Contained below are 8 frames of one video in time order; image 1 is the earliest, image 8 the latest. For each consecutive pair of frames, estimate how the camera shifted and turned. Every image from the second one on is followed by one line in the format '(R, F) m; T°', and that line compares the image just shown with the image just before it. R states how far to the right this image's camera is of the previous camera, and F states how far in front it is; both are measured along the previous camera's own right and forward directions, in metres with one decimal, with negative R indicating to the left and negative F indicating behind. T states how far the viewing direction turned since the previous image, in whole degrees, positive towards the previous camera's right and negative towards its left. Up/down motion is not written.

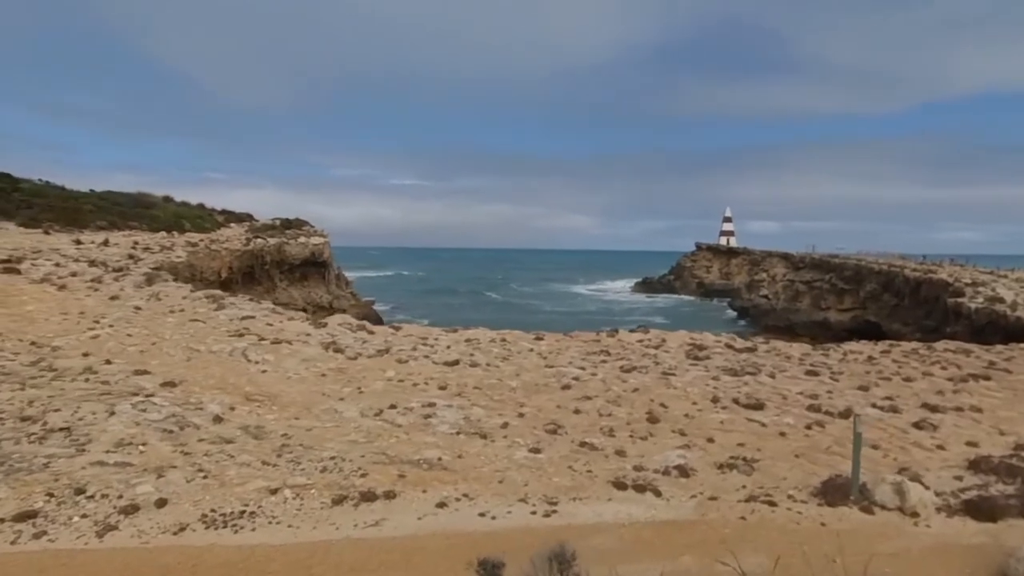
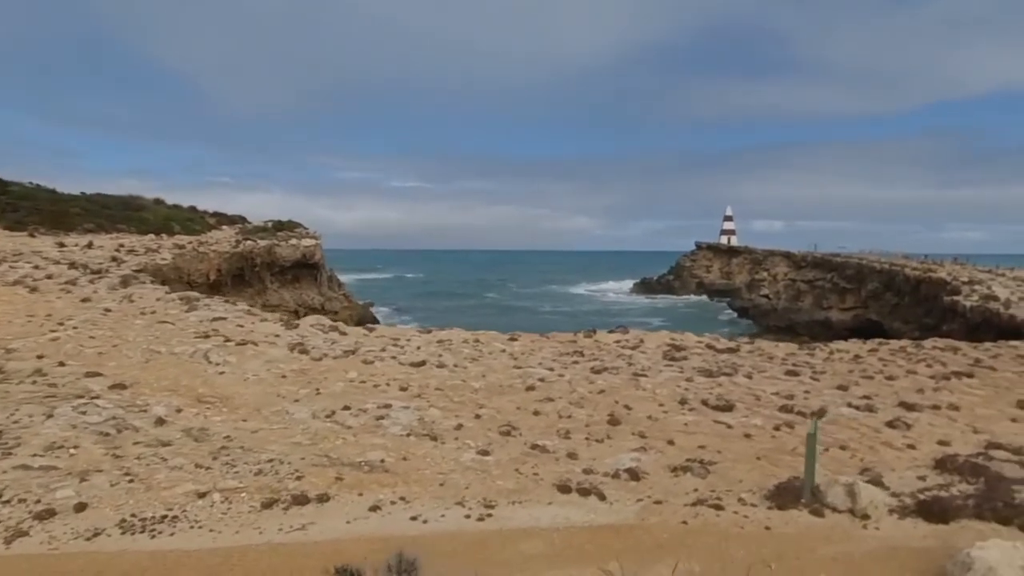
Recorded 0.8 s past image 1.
(+0.8, +0.2) m; 0°
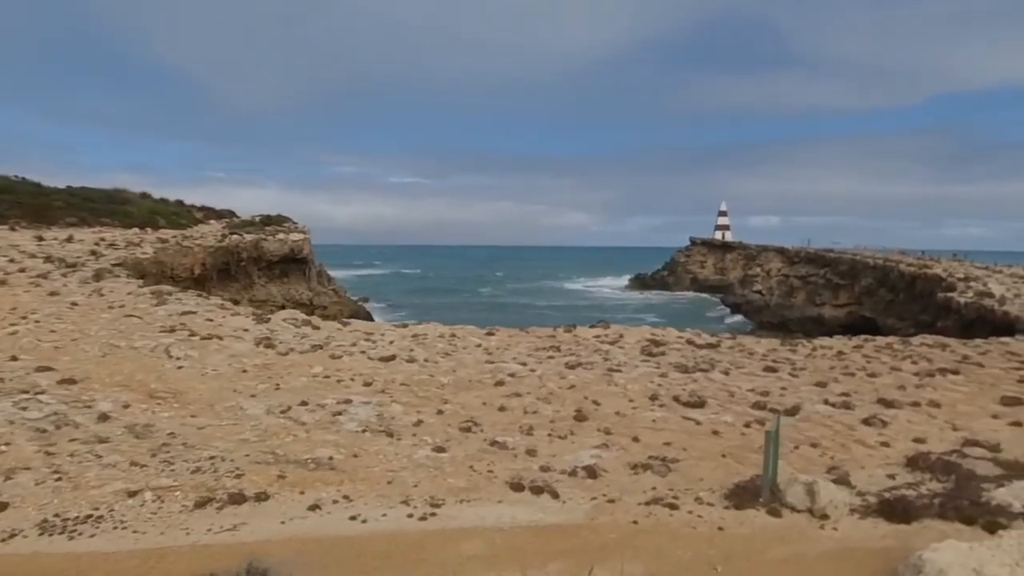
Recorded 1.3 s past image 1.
(+0.6, +0.3) m; 0°
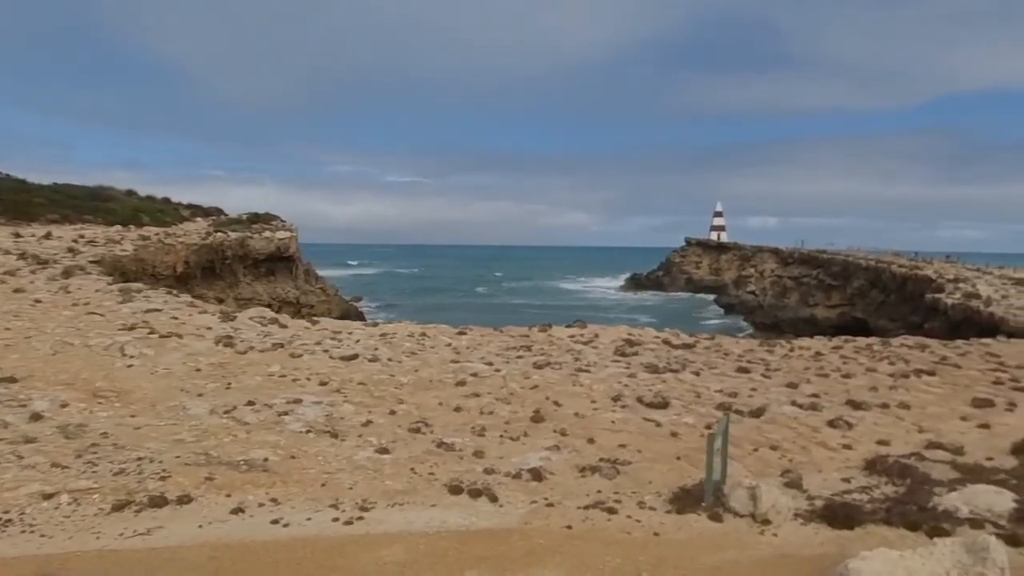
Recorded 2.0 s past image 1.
(+0.7, +0.2) m; 0°
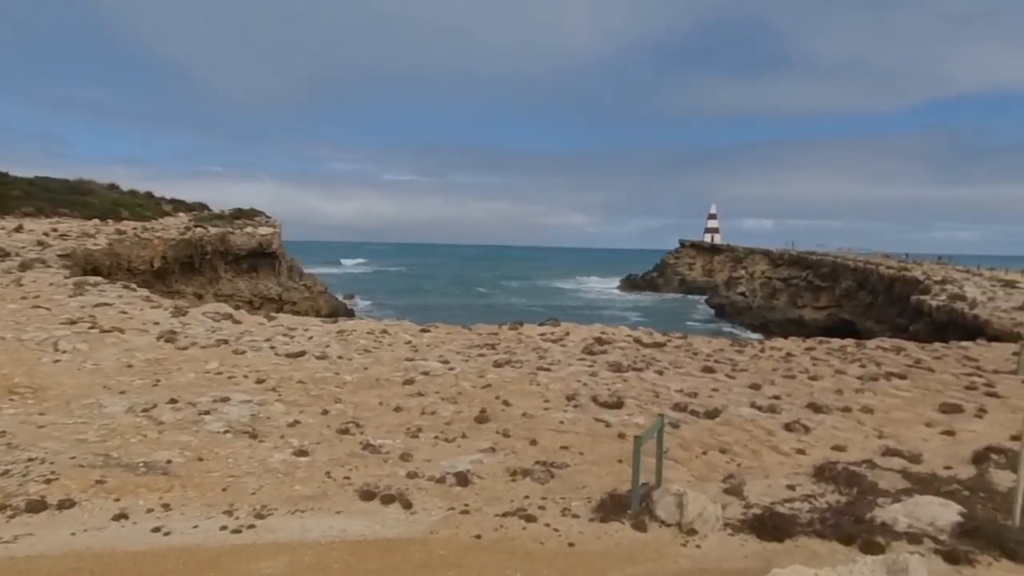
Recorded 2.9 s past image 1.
(+0.9, +0.4) m; 0°
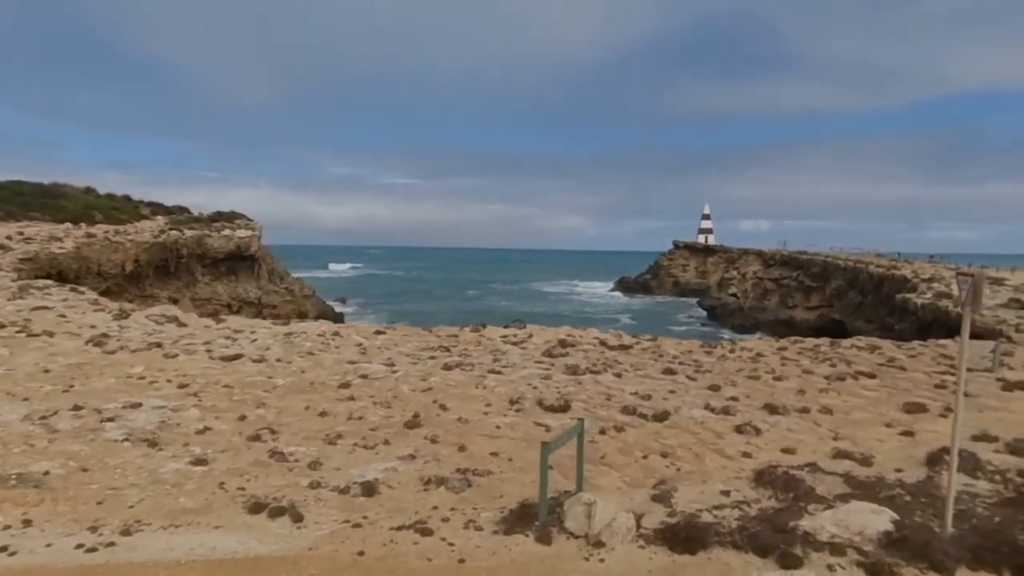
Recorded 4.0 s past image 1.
(+1.1, +0.5) m; 0°
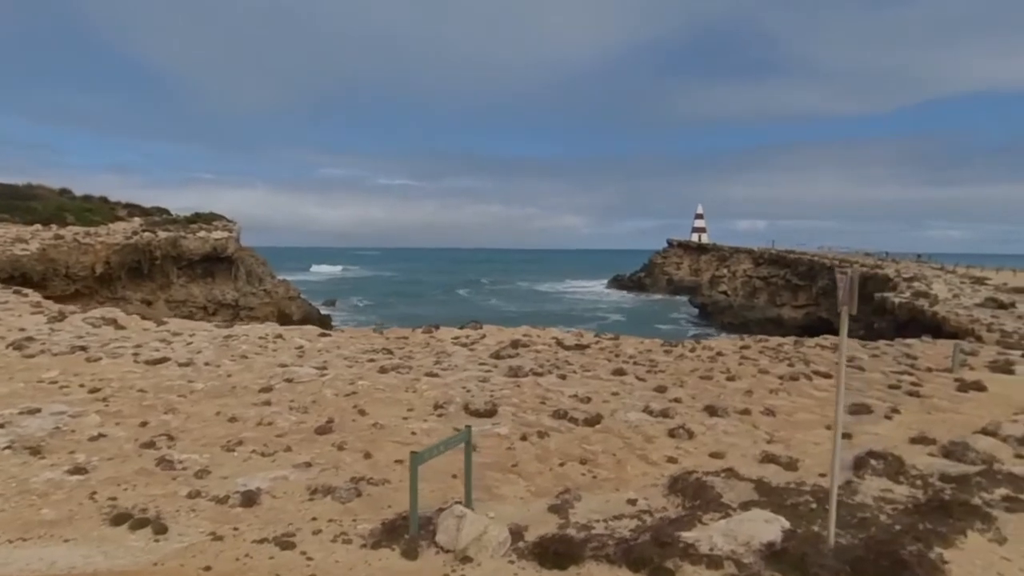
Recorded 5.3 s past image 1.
(+1.3, +0.3) m; 0°
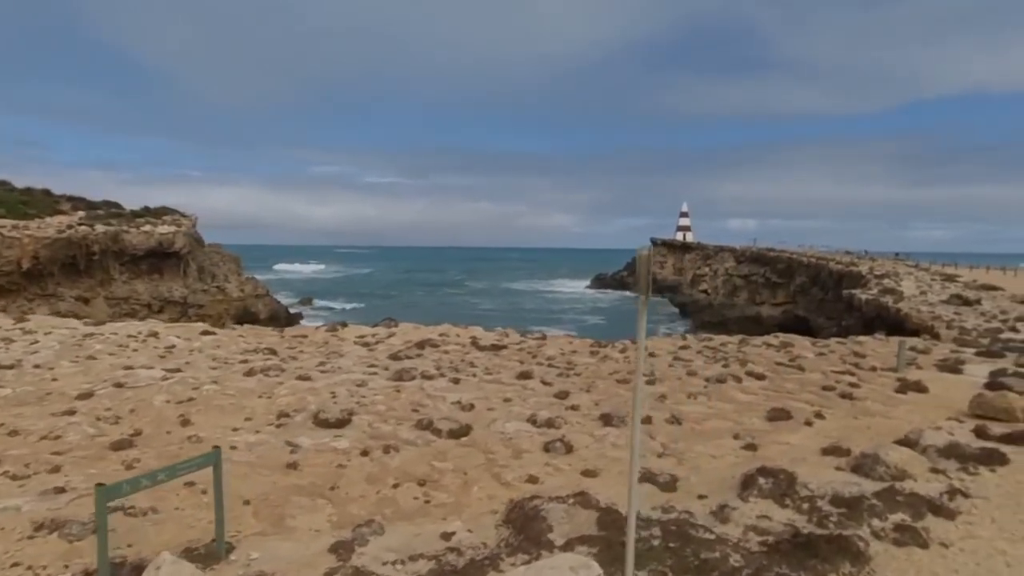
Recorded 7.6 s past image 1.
(+2.1, +1.3) m; +1°
